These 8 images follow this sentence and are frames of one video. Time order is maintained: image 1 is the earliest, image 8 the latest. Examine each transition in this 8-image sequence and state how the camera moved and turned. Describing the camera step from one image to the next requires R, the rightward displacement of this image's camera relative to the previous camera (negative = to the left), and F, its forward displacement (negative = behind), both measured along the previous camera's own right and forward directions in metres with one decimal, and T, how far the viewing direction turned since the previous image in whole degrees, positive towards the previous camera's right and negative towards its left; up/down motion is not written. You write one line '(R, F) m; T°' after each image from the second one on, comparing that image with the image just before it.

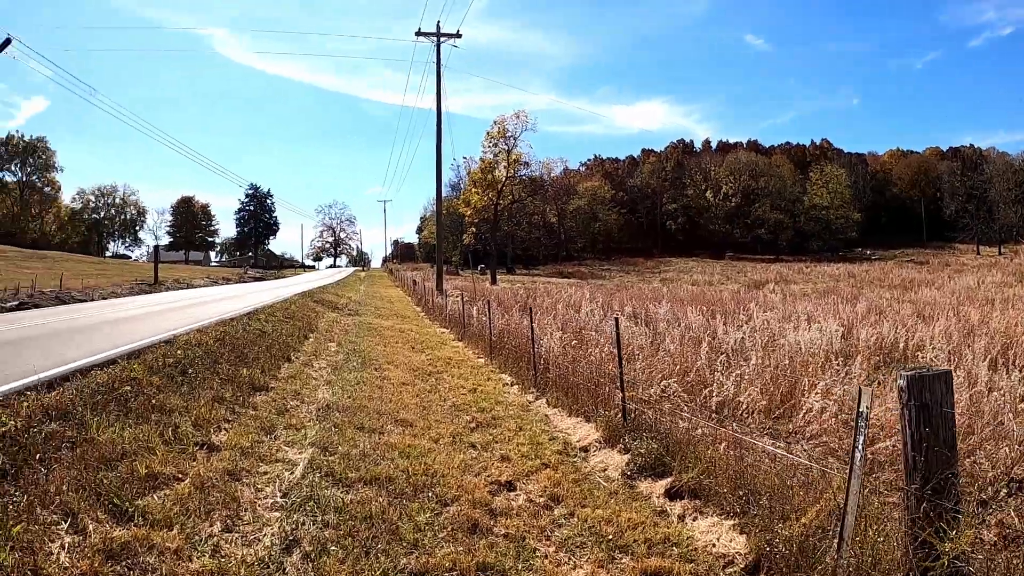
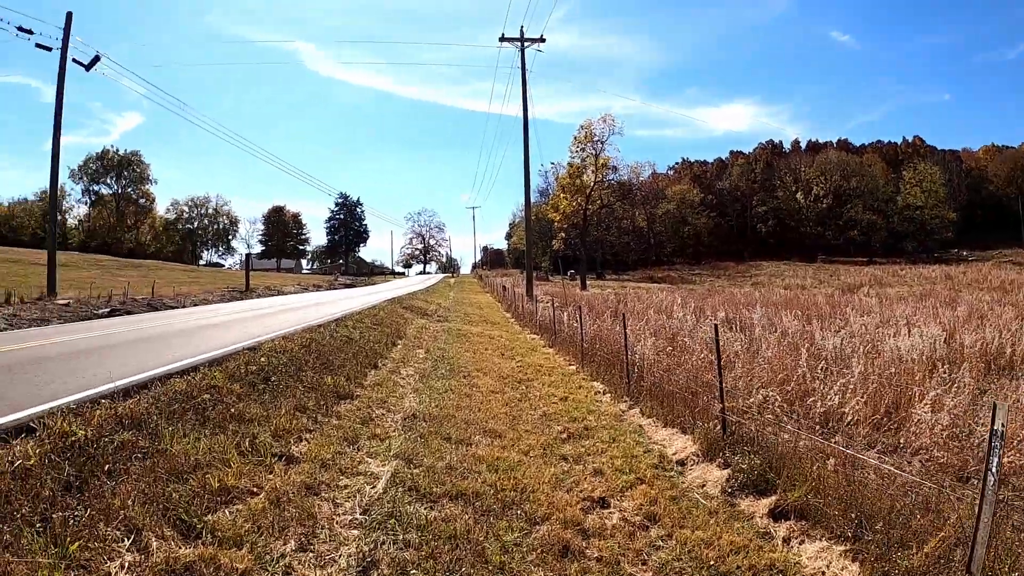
(0.0, +0.4) m; -10°
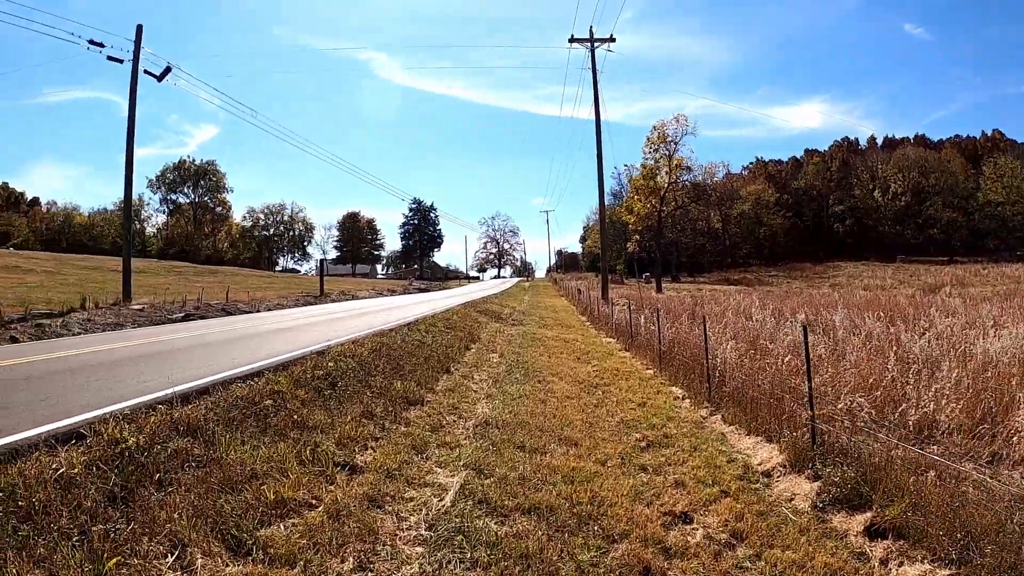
(-0.1, +0.4) m; -6°
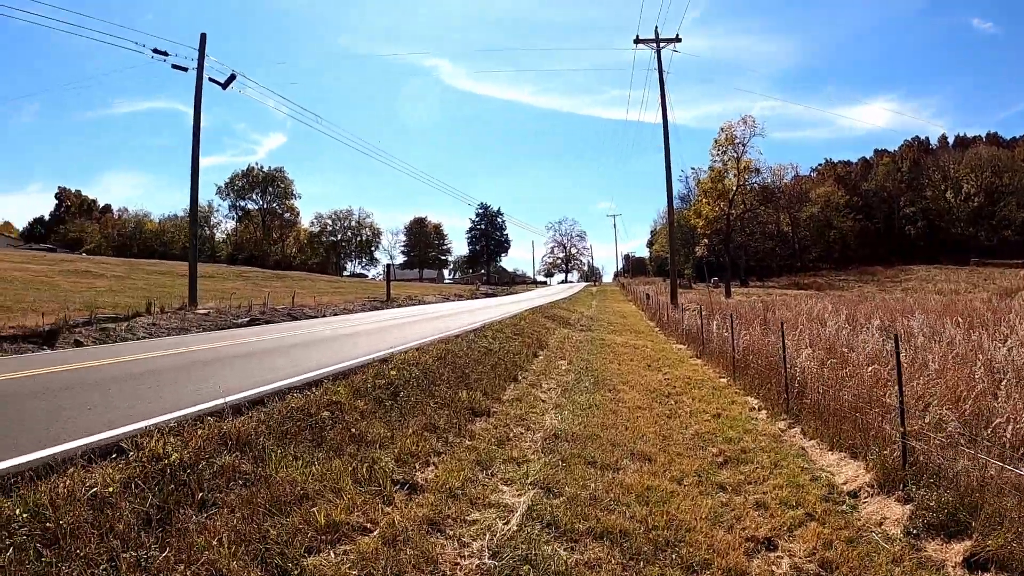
(-0.2, +0.4) m; -5°
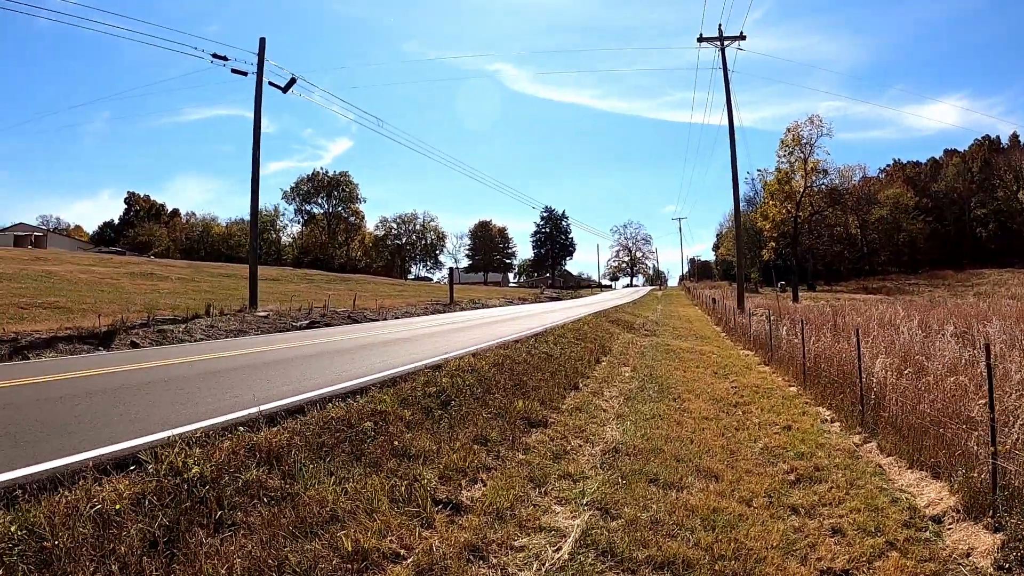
(0.0, +0.3) m; -5°
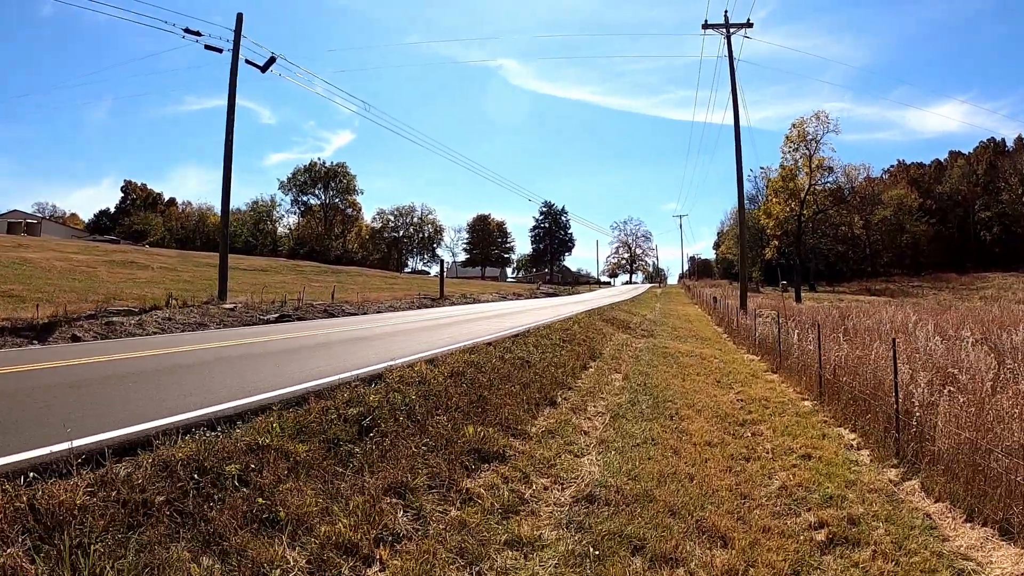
(+0.4, +1.1) m; 0°
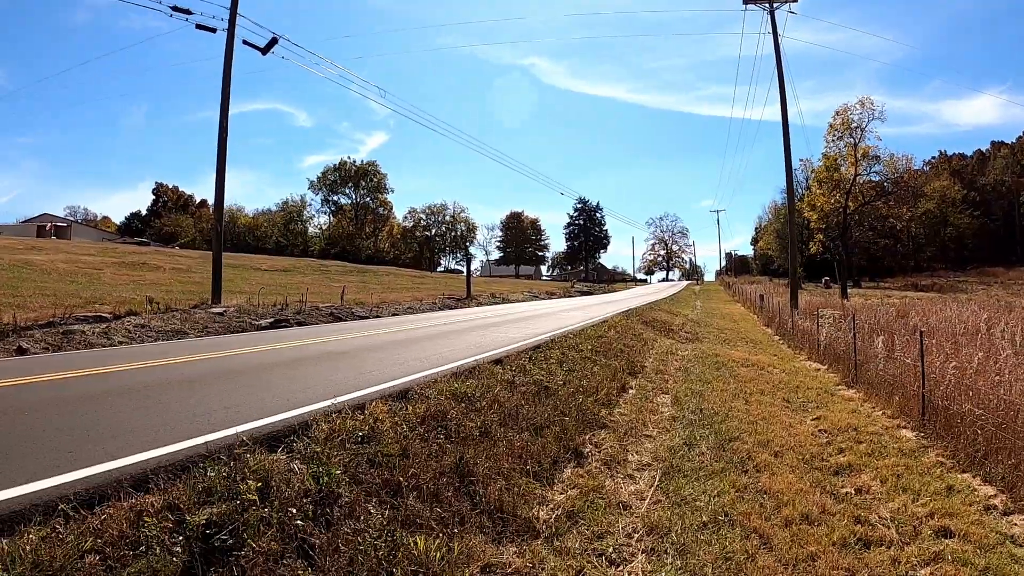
(+0.2, +1.6) m; -4°
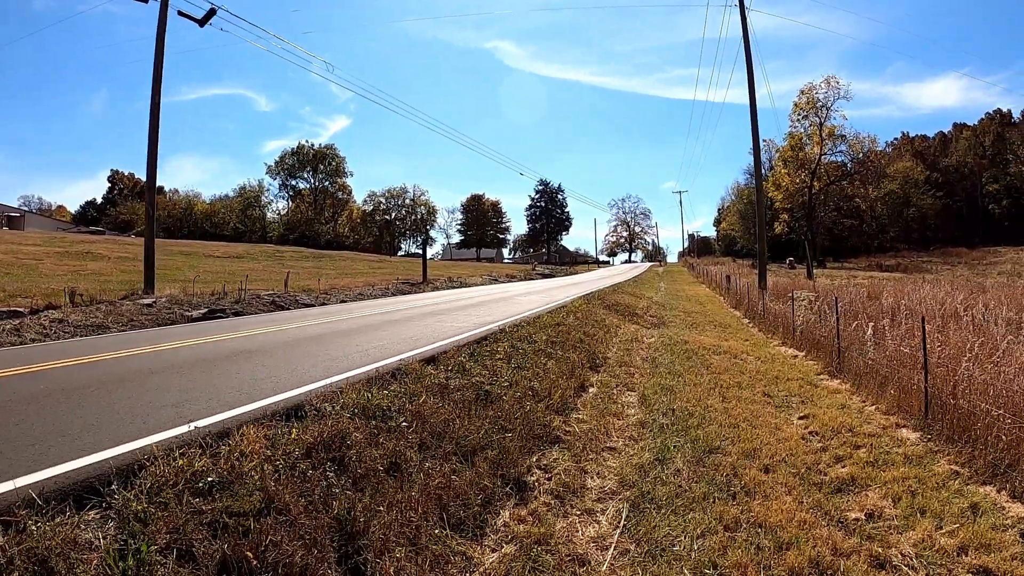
(+0.3, +0.6) m; +3°
